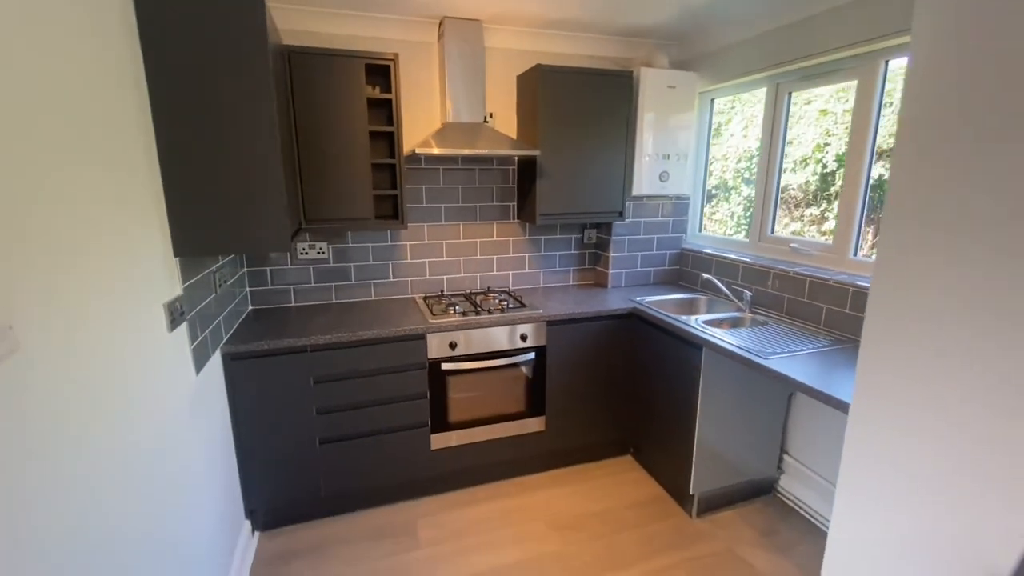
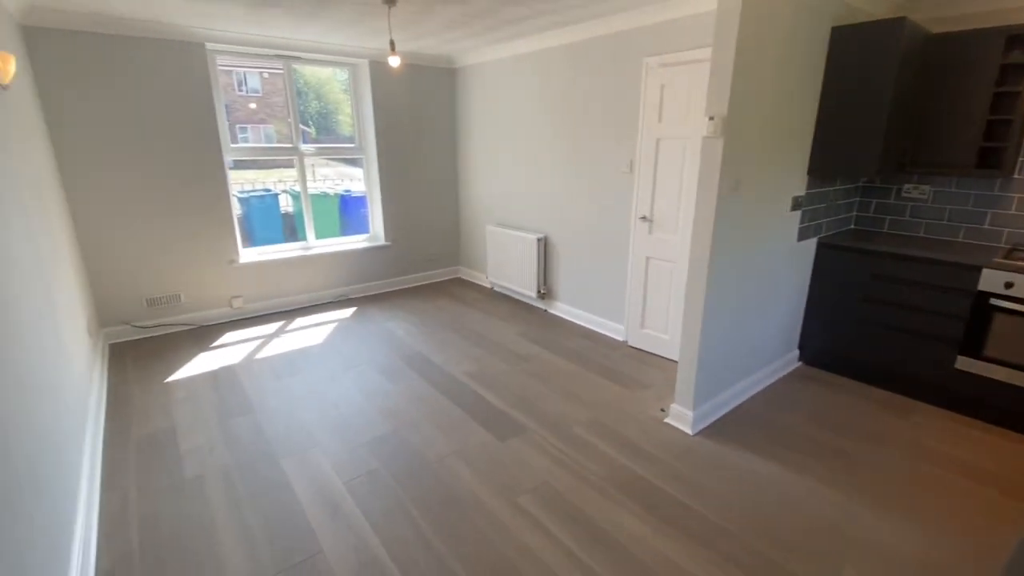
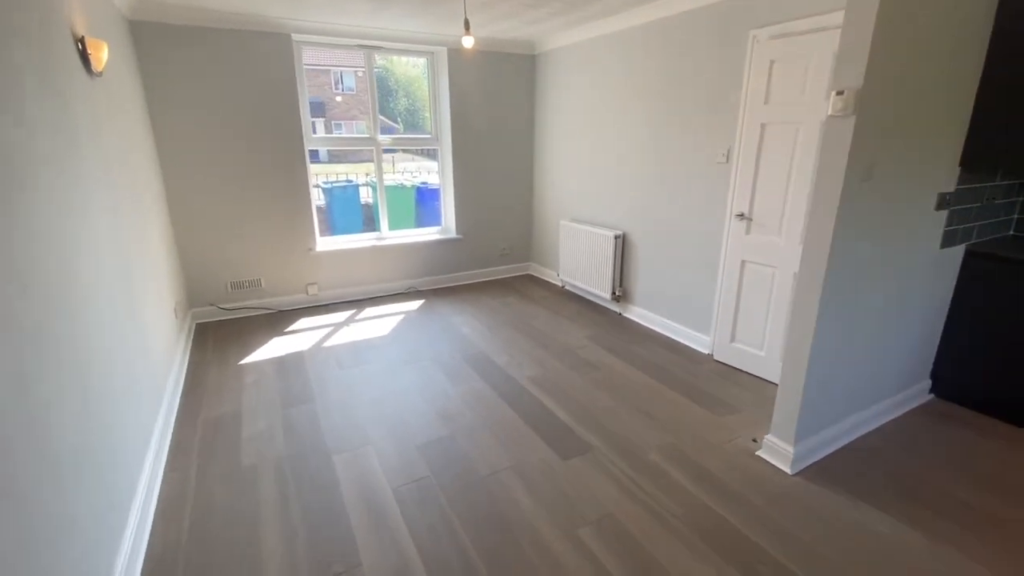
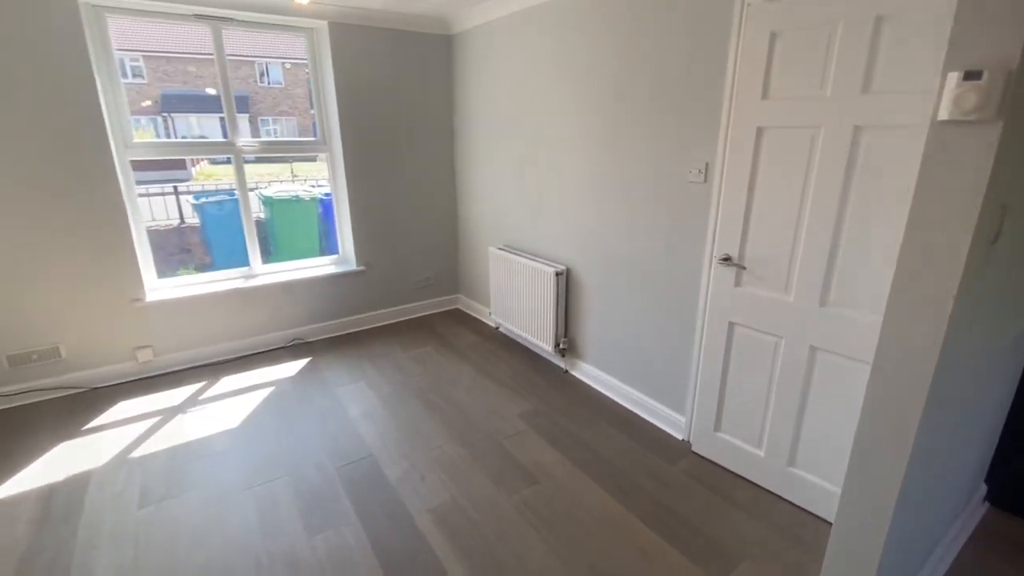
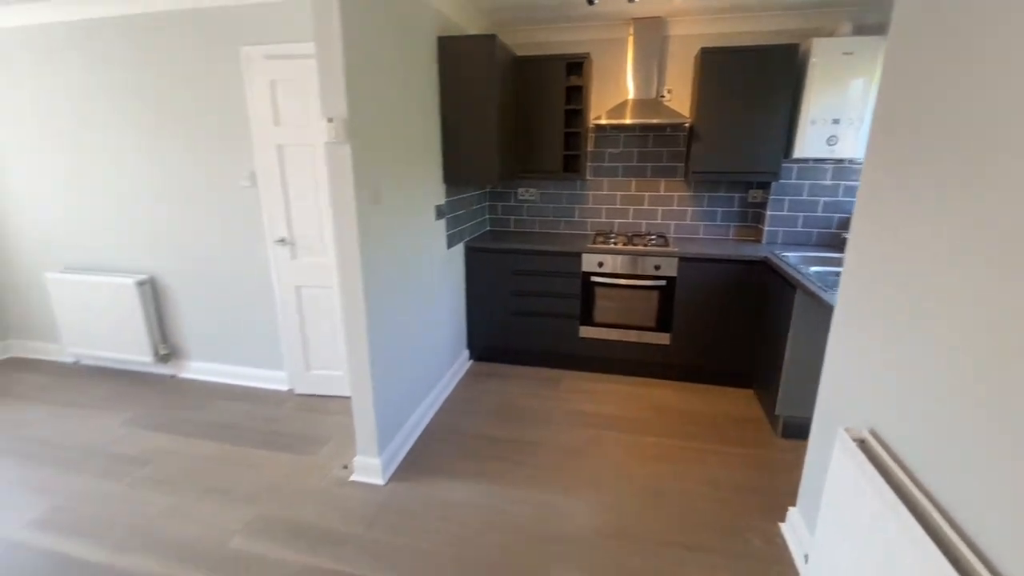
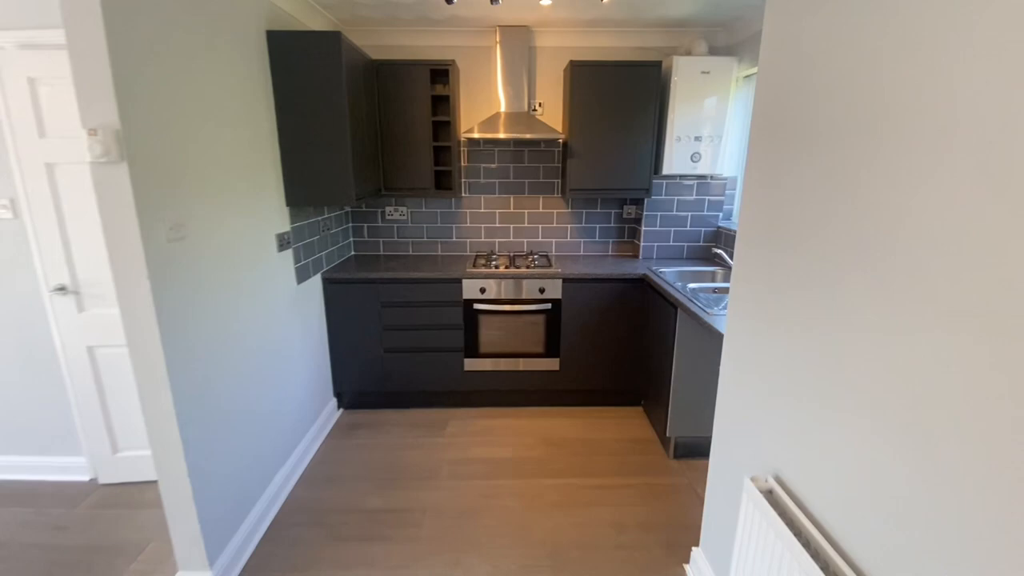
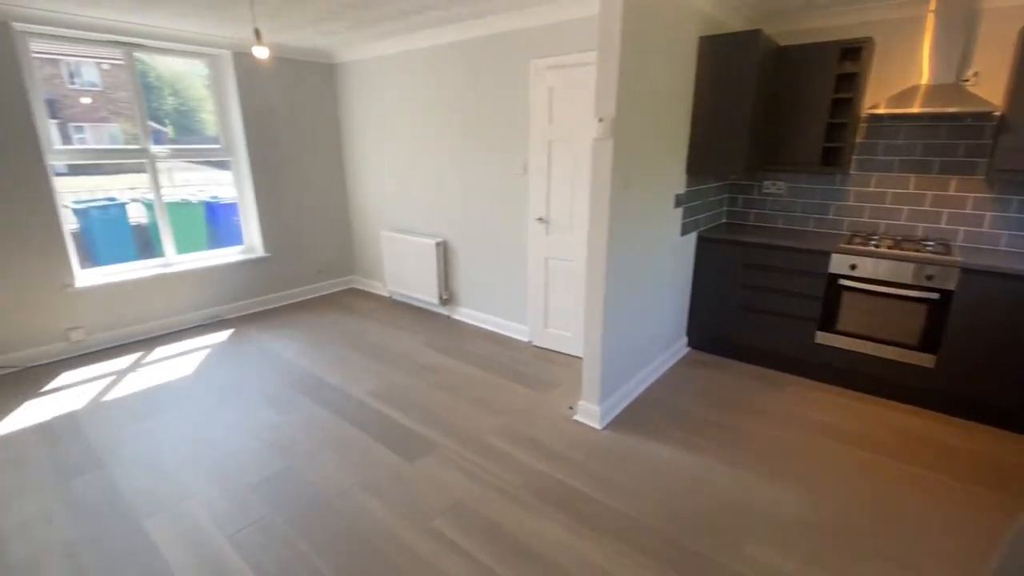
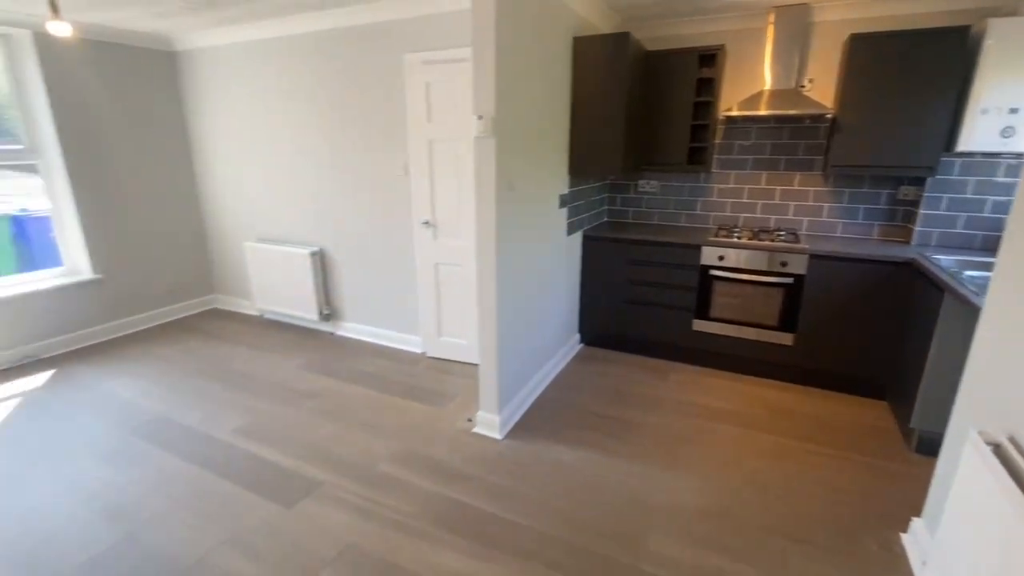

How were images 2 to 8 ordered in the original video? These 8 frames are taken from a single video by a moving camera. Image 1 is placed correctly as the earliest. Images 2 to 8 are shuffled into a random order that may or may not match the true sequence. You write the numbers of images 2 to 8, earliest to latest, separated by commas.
6, 5, 8, 7, 2, 3, 4
